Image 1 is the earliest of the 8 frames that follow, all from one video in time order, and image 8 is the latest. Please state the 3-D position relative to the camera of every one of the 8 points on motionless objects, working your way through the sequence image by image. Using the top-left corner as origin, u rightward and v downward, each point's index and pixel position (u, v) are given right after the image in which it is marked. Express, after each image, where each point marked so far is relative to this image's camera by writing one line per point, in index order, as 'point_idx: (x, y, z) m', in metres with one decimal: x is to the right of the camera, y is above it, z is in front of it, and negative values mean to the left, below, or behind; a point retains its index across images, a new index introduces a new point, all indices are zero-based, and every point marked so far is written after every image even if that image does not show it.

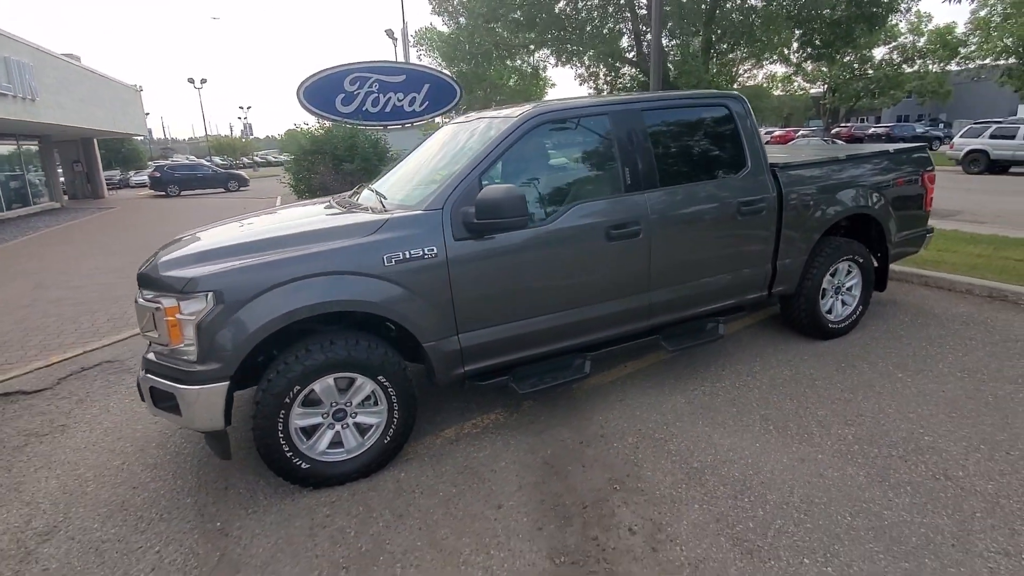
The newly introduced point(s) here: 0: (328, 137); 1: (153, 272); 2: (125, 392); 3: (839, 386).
0: (-4.9, +3.8, +12.9) m
1: (-2.0, +0.1, +2.8) m
2: (-3.4, -0.9, +4.5) m
3: (+2.6, -0.8, +4.0) m
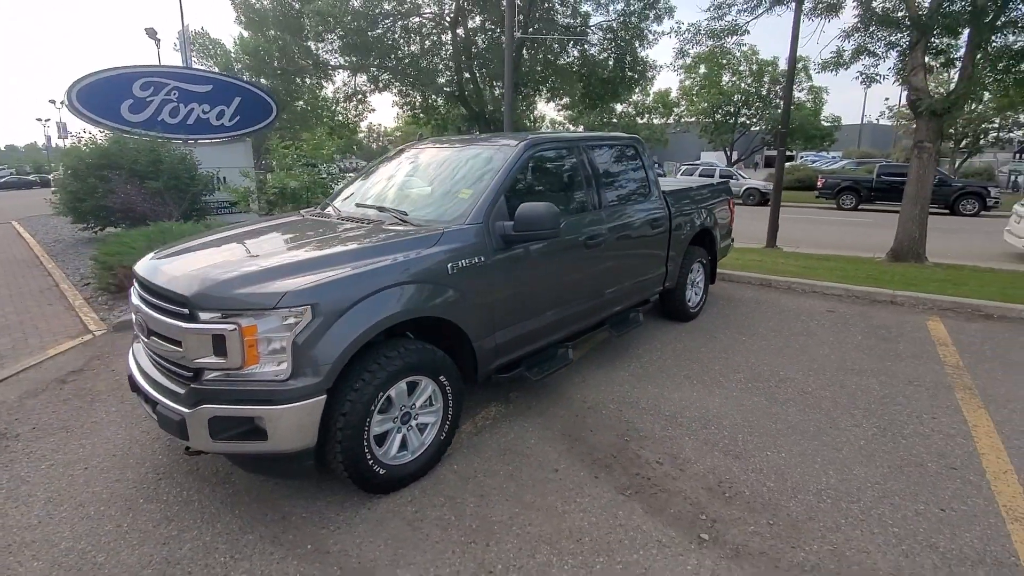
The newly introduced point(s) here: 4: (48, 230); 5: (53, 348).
0: (-8.5, +2.9, +10.8) m
1: (-1.5, 0.0, +2.7) m
2: (-3.4, -1.2, +3.5) m
3: (+2.2, -0.7, +5.5) m
4: (-12.2, +1.5, +13.2) m
5: (-5.1, -0.6, +5.6) m
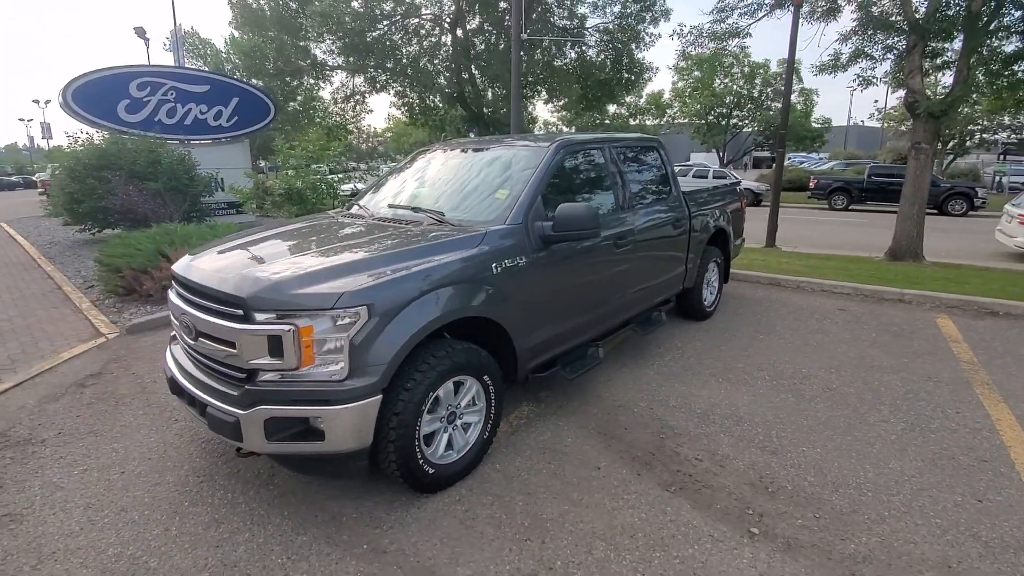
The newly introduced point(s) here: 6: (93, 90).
0: (-8.4, +2.9, +10.6) m
1: (-1.2, 0.0, +2.6) m
2: (-3.1, -1.2, +3.5) m
3: (+2.5, -0.7, +5.6) m
4: (-12.1, +1.4, +13.0) m
5: (-4.8, -0.7, +5.5) m
6: (-9.0, +4.2, +10.8) m
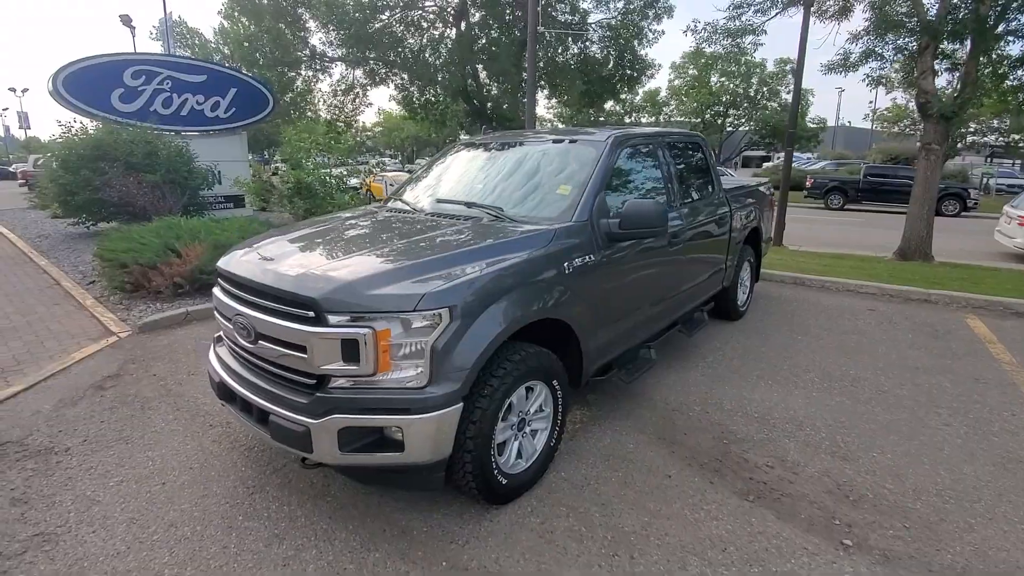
0: (-8.2, +3.0, +10.2) m
1: (-0.8, 0.0, +2.4) m
2: (-2.7, -1.2, +3.2) m
3: (+2.8, -0.6, +5.5) m
4: (-11.9, +1.6, +12.4) m
5: (-4.5, -0.6, +5.2) m
6: (-8.8, +4.3, +10.4) m
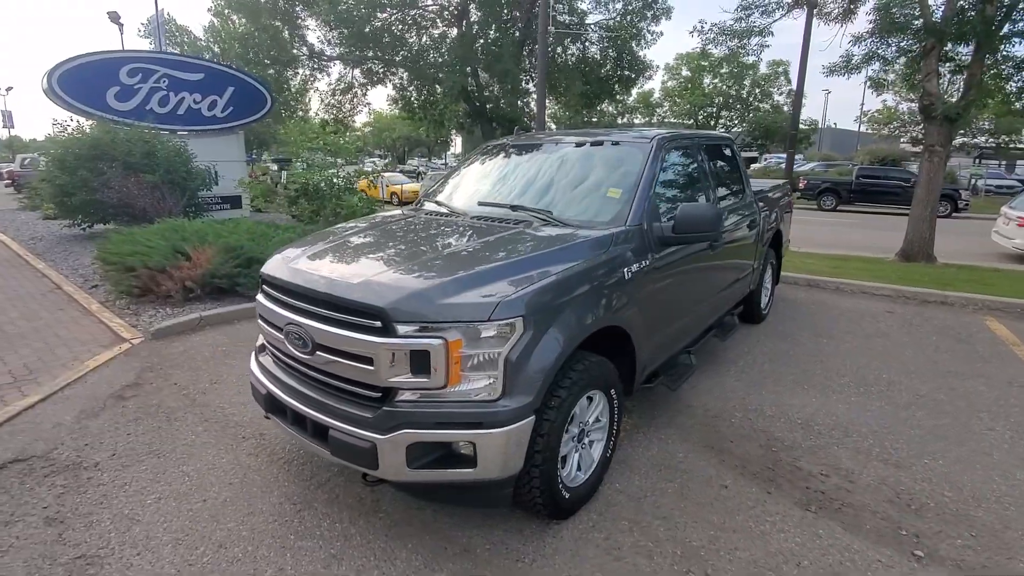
0: (-8.0, +2.9, +9.9) m
1: (-0.4, -0.1, +2.3) m
2: (-2.3, -1.2, +3.1) m
3: (+3.1, -0.7, +5.5) m
4: (-11.8, +1.5, +12.1) m
5: (-4.2, -0.7, +5.0) m
6: (-8.6, +4.3, +10.1) m
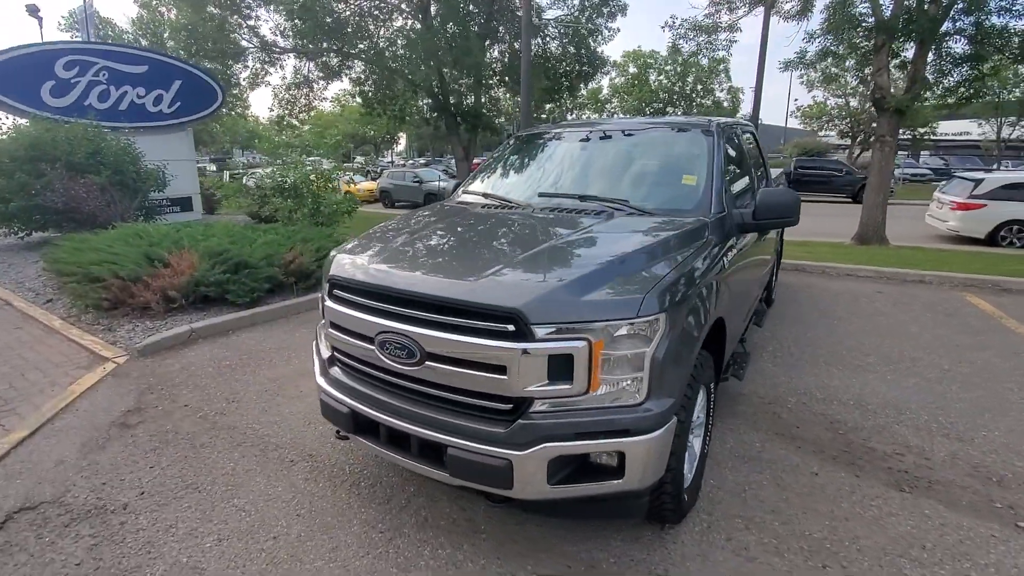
0: (-8.3, +2.6, +8.8) m
1: (+0.2, 0.0, +2.1) m
2: (-1.8, -1.3, +2.6) m
3: (+3.4, -0.5, +5.6) m
4: (-12.2, +1.1, +10.6) m
5: (-3.8, -0.8, +4.3) m
6: (-8.9, +4.0, +8.9) m
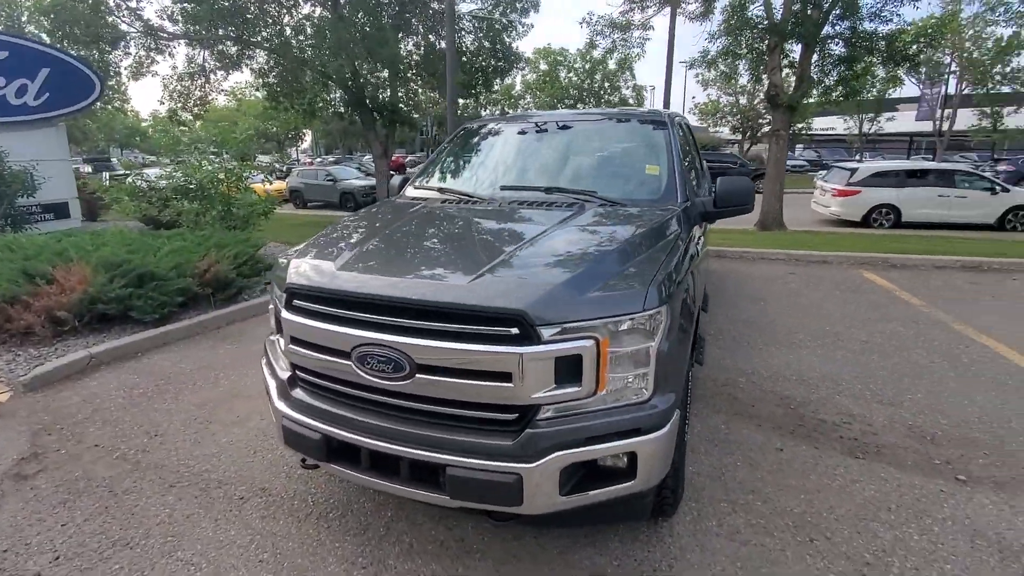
0: (-9.4, +2.2, +7.2) m
1: (+0.2, 0.0, +2.0) m
2: (-1.8, -1.4, +2.2) m
3: (+2.8, -0.3, +5.9) m
4: (-13.5, +0.4, +8.3) m
5: (-4.1, -1.0, +3.6) m
6: (-10.1, +3.5, +7.2) m
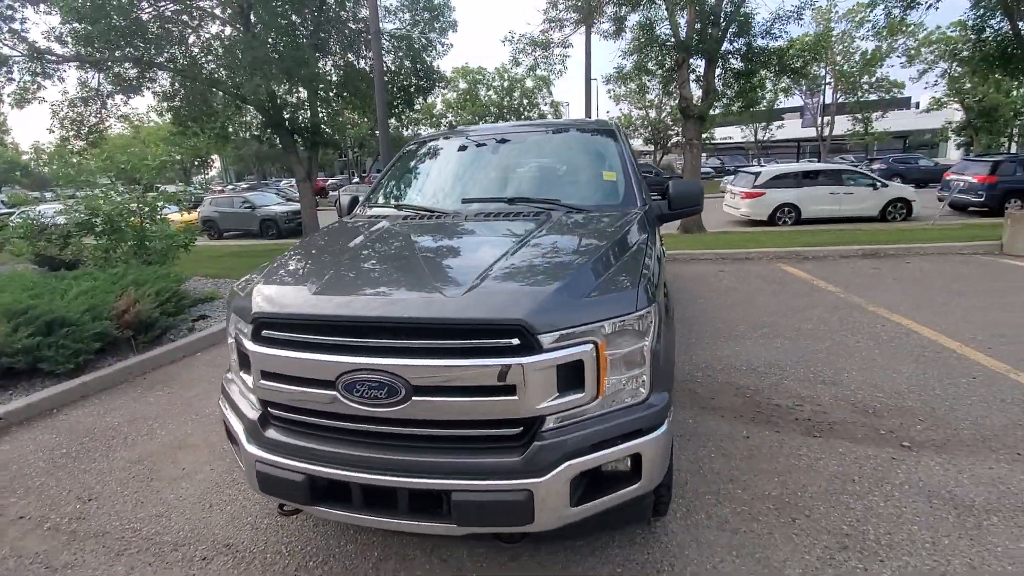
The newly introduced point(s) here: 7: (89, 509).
0: (-10.2, +1.3, +5.9) m
1: (+0.1, -0.1, +1.9) m
2: (-1.7, -1.6, +1.9) m
3: (+2.3, -0.3, +6.2) m
4: (-14.2, -0.8, +6.4) m
5: (-4.2, -1.4, +2.9) m
6: (-11.0, +2.5, +5.8) m
7: (-2.5, -1.3, +3.0) m
